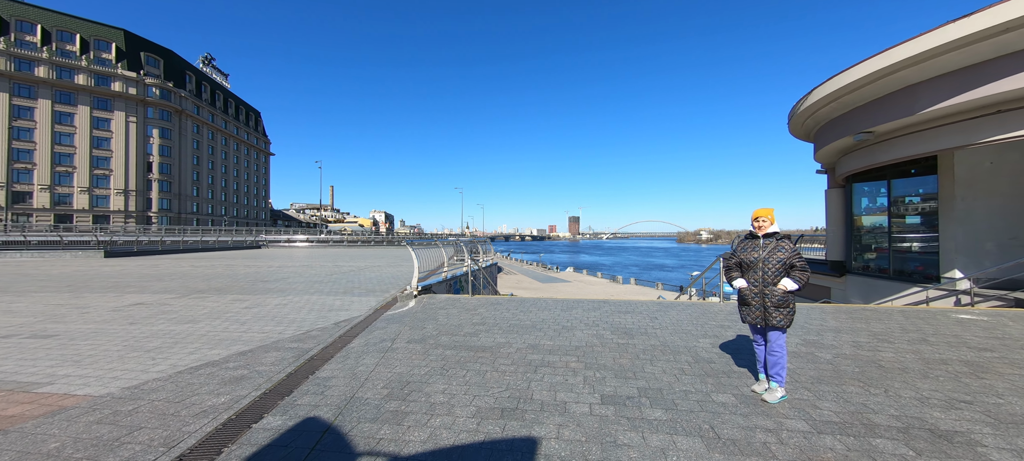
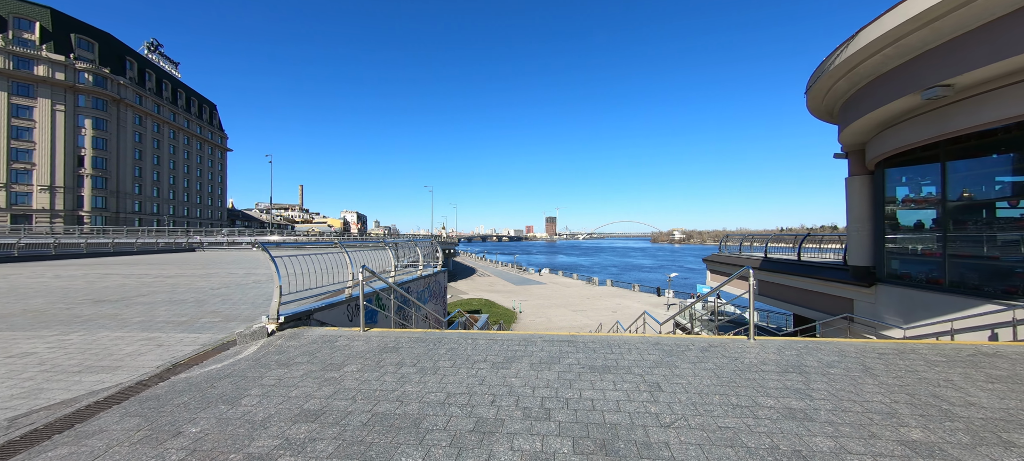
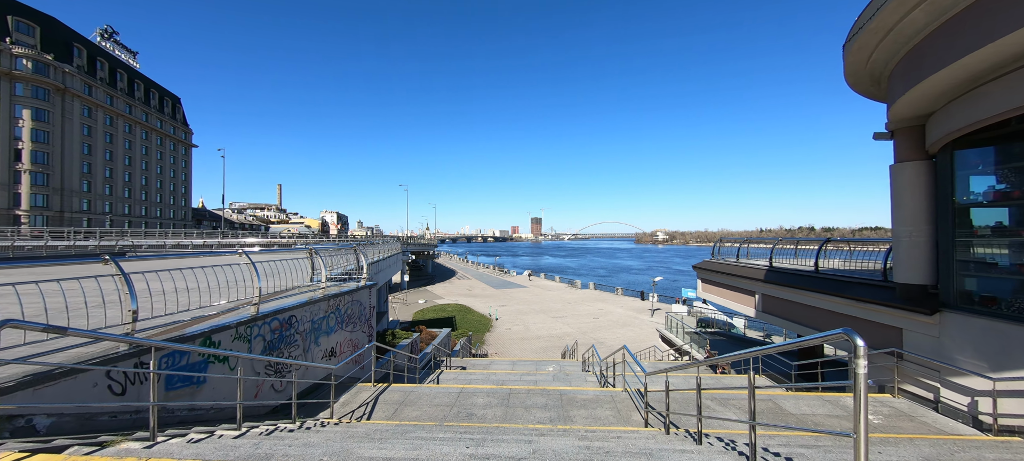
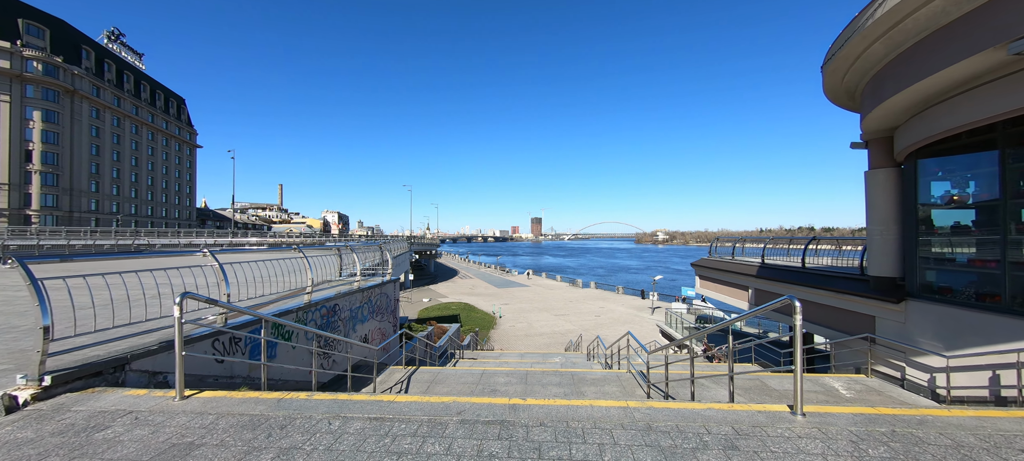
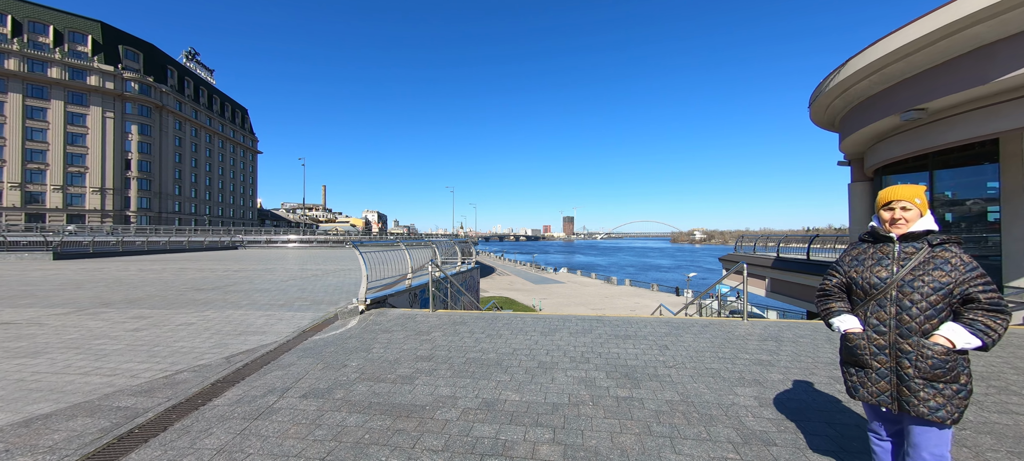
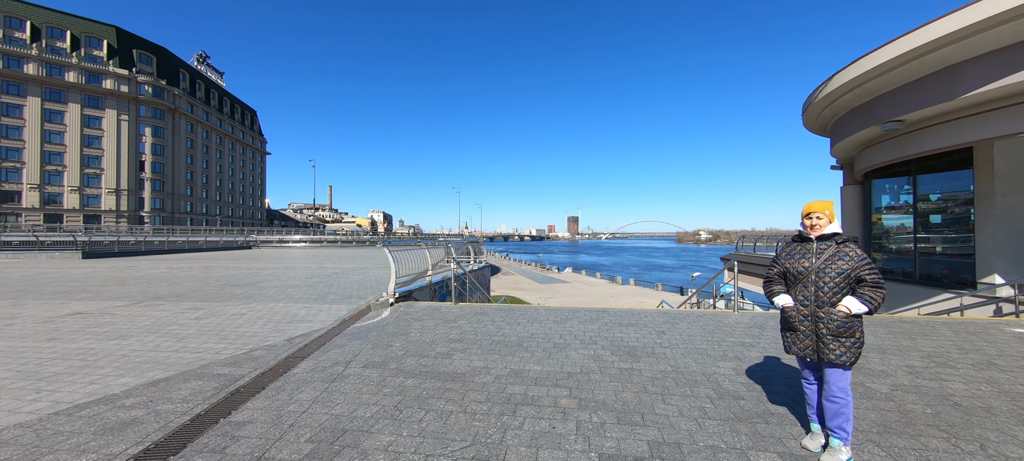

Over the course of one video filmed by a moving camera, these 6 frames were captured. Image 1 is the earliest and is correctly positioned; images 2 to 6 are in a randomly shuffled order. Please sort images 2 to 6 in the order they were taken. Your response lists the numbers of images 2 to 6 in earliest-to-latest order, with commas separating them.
6, 5, 2, 4, 3
